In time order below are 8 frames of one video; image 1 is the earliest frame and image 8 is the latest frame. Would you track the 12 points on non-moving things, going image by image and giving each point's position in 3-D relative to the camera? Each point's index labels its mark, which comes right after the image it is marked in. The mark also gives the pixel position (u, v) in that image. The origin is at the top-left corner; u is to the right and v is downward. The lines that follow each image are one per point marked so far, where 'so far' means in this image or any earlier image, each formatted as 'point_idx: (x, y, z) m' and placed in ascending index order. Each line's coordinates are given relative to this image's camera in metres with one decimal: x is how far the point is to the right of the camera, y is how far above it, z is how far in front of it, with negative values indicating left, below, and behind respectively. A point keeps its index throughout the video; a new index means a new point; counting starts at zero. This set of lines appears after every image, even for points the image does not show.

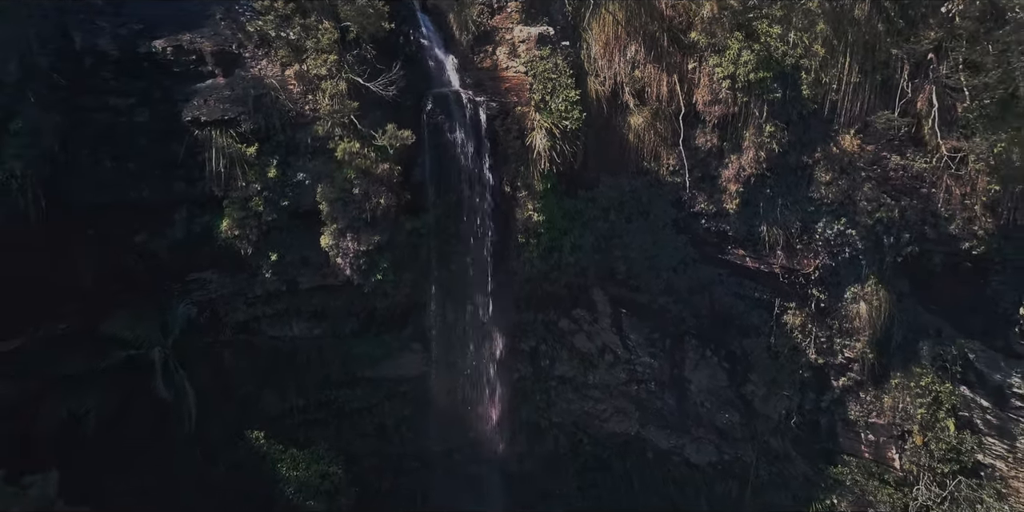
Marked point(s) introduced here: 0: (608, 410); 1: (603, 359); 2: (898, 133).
0: (+1.2, -1.9, +9.4) m
1: (+1.1, -1.2, +9.1) m
2: (+3.7, +1.2, +7.5) m
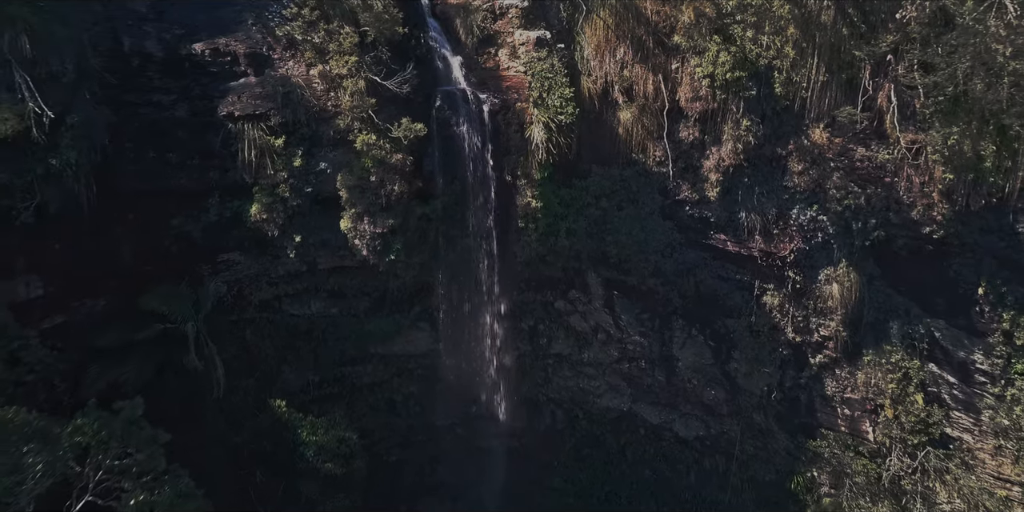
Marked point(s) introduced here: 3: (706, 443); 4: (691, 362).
0: (+1.2, -1.7, +10.2) m
1: (+1.1, -1.0, +9.8) m
2: (+3.7, +1.4, +8.2) m
3: (+2.7, -2.6, +10.5) m
4: (+2.3, -1.3, +9.7) m
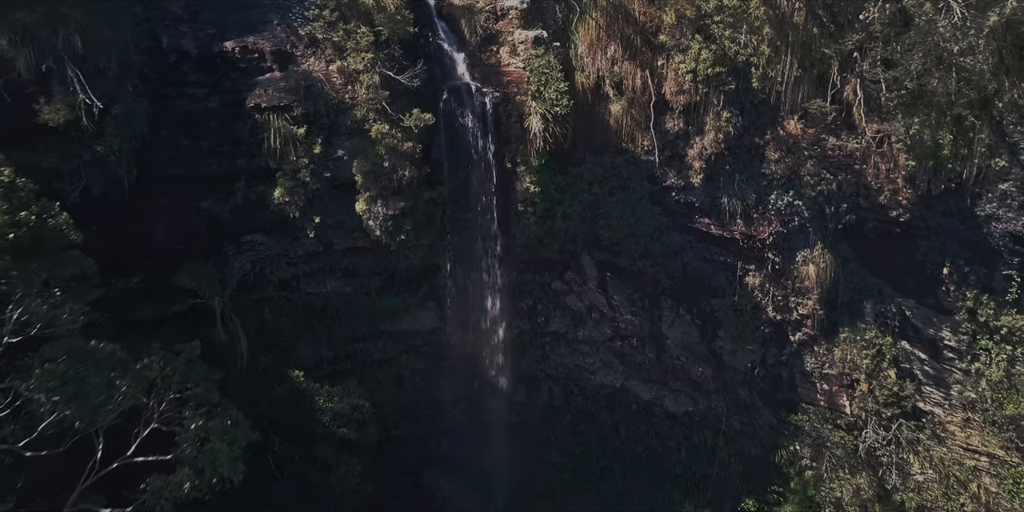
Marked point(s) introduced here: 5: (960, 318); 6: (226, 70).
0: (+1.2, -1.5, +10.9) m
1: (+1.1, -0.8, +10.5) m
2: (+3.7, +1.6, +8.9) m
3: (+2.7, -2.4, +11.2) m
4: (+2.3, -1.1, +10.4) m
5: (+5.3, -0.8, +8.9) m
6: (-2.9, +1.9, +8.0) m
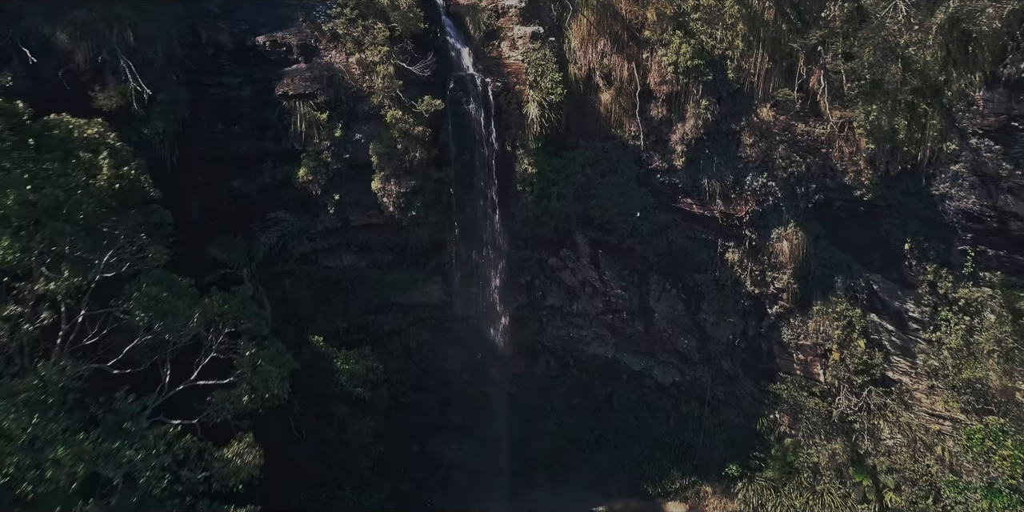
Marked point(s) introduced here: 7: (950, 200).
0: (+1.2, -1.2, +11.8) m
1: (+1.1, -0.5, +11.4) m
2: (+3.7, +1.9, +9.8) m
3: (+2.7, -2.1, +12.1) m
4: (+2.3, -0.8, +11.3) m
5: (+5.3, -0.5, +9.8) m
6: (-2.9, +2.2, +8.9) m
7: (+5.4, +0.7, +9.4) m
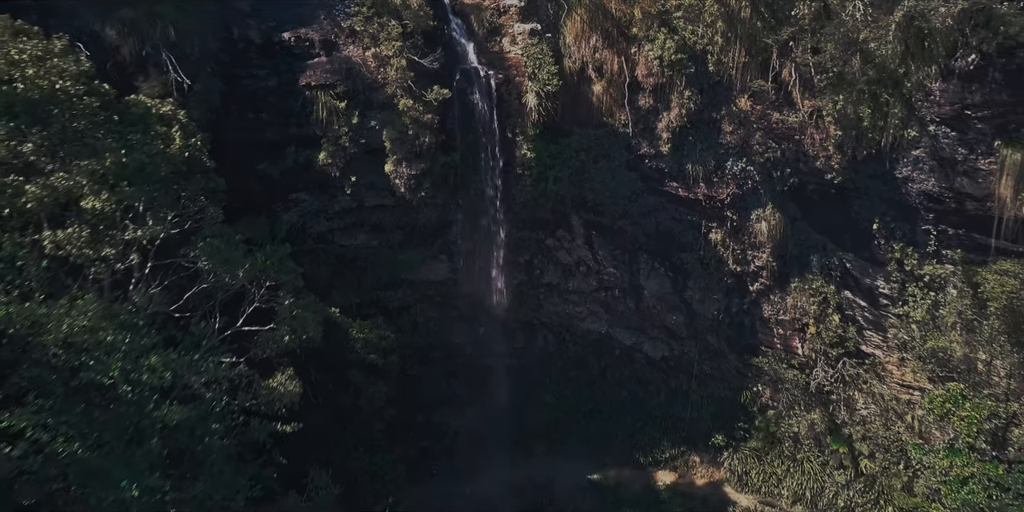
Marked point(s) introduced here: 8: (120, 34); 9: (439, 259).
0: (+1.2, -0.9, +12.7) m
1: (+1.1, -0.2, +12.3) m
2: (+3.7, +2.2, +10.7) m
3: (+2.7, -1.8, +13.0) m
4: (+2.3, -0.5, +12.2) m
5: (+5.3, -0.2, +10.8) m
6: (-2.9, +2.5, +9.8) m
7: (+5.4, +1.0, +10.3) m
8: (-4.4, +2.5, +8.6) m
9: (-1.2, -0.1, +12.0) m
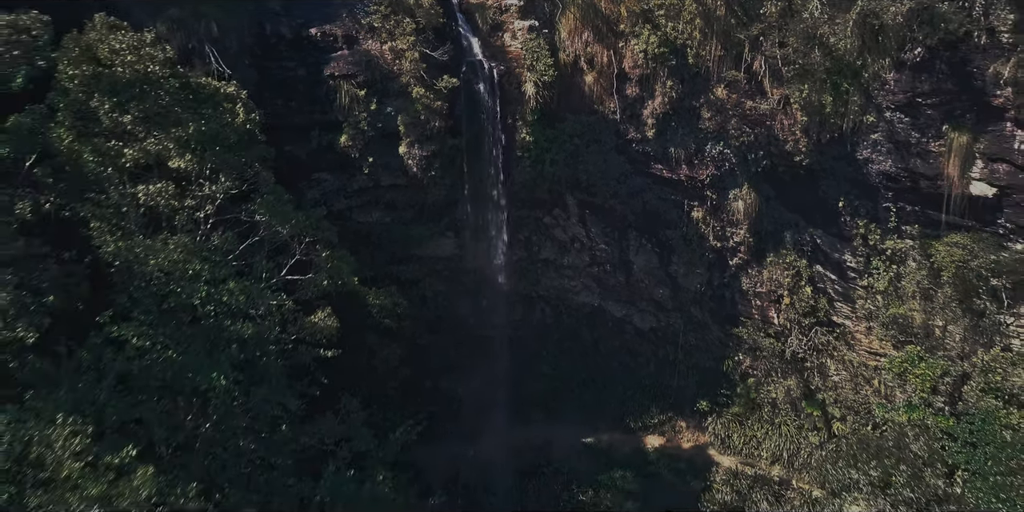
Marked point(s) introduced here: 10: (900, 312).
0: (+1.2, -0.5, +13.9) m
1: (+1.1, +0.2, +13.5) m
2: (+3.7, +2.6, +11.9) m
3: (+2.7, -1.4, +14.2) m
4: (+2.3, -0.1, +13.4) m
5: (+5.3, +0.2, +11.9) m
6: (-2.9, +2.9, +11.0) m
7: (+5.4, +1.4, +11.5) m
8: (-4.4, +2.9, +9.7) m
9: (-1.1, +0.3, +13.2) m
10: (+5.7, -0.8, +11.4) m
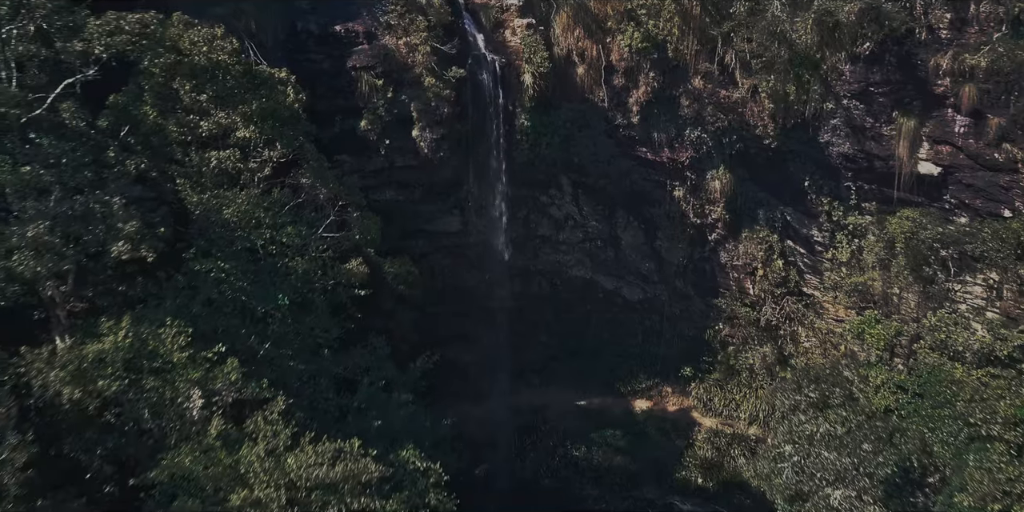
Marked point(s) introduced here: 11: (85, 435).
0: (+1.2, 0.0, +15.3) m
1: (+1.1, +0.7, +14.9) m
2: (+3.7, +3.1, +13.3) m
3: (+2.7, -0.9, +15.6) m
4: (+2.3, +0.4, +14.8) m
5: (+5.3, +0.7, +13.4) m
6: (-2.9, +3.4, +12.4) m
7: (+5.4, +1.8, +12.9) m
8: (-4.4, +3.3, +11.1) m
9: (-1.1, +0.8, +14.6) m
10: (+5.7, -0.4, +12.9) m
11: (-3.8, -1.5, +6.9) m
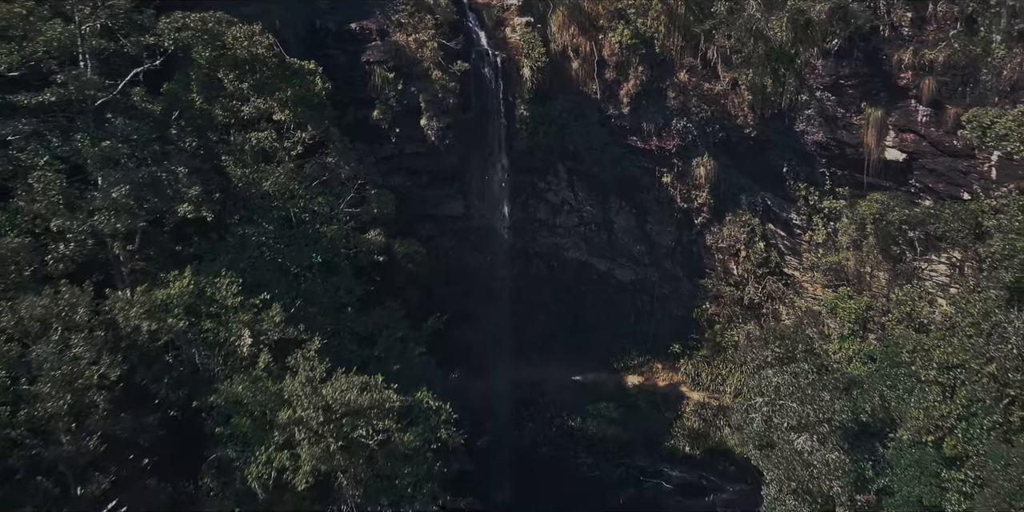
0: (+1.2, +0.3, +16.4) m
1: (+1.1, +1.0, +16.1) m
2: (+3.7, +3.4, +14.4) m
3: (+2.7, -0.6, +16.8) m
4: (+2.3, +0.7, +16.0) m
5: (+5.3, +1.1, +14.5) m
6: (-2.9, +3.8, +13.5) m
7: (+5.4, +2.2, +14.0) m
8: (-4.4, +3.7, +12.3) m
9: (-1.1, +1.2, +15.7) m
10: (+5.7, 0.0, +14.0) m
11: (-3.8, -1.2, +8.0) m
